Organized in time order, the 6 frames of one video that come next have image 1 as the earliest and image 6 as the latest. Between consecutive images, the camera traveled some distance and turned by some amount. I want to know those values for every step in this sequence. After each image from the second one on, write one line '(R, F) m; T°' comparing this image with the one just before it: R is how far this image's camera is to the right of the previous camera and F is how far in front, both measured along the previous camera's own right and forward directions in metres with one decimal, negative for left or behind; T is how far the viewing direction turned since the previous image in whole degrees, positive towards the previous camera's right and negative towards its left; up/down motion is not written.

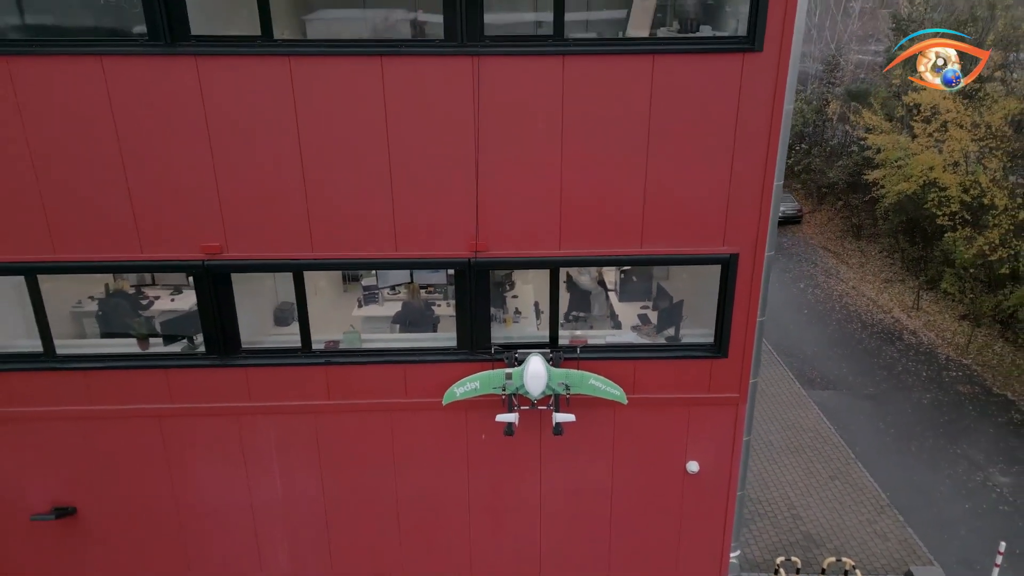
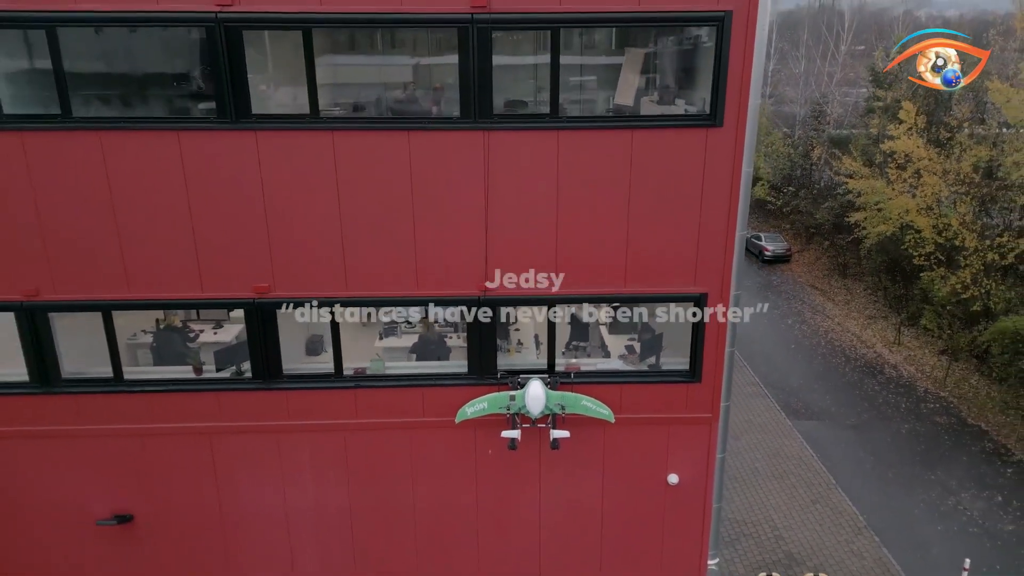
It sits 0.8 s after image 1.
(0.0, -1.0) m; 0°
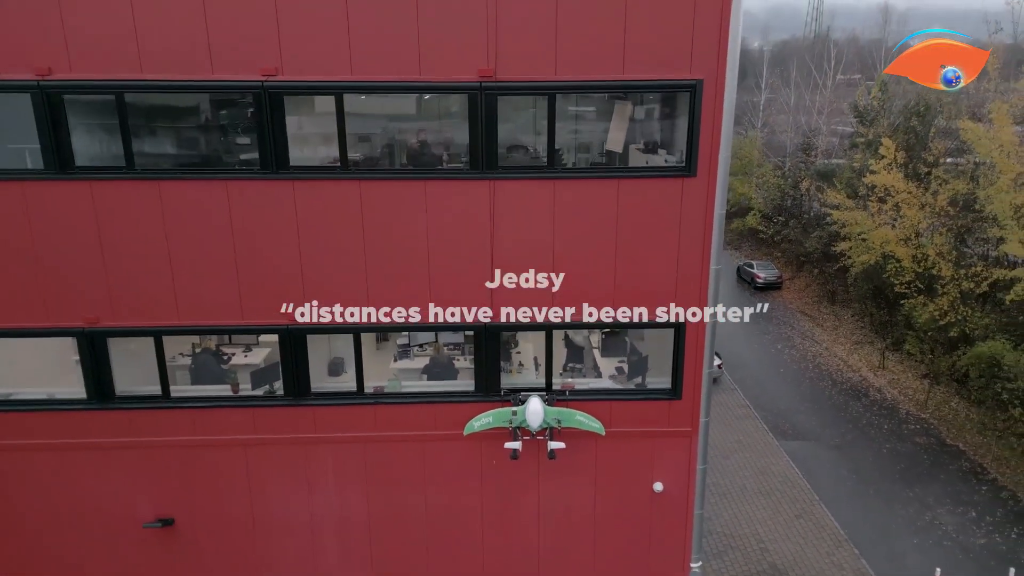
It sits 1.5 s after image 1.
(0.0, -0.9) m; 0°
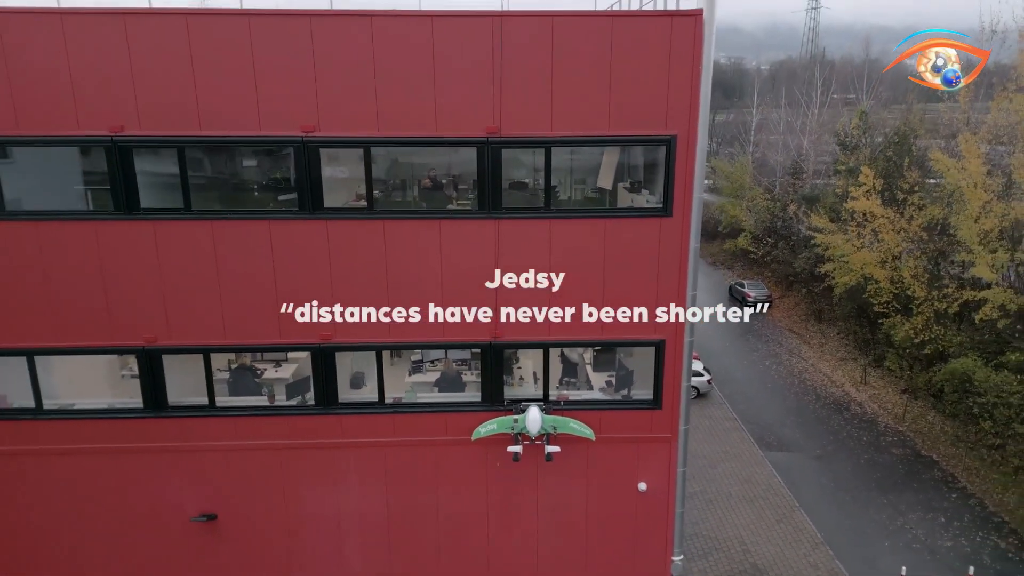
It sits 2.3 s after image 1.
(0.0, -1.1) m; 0°
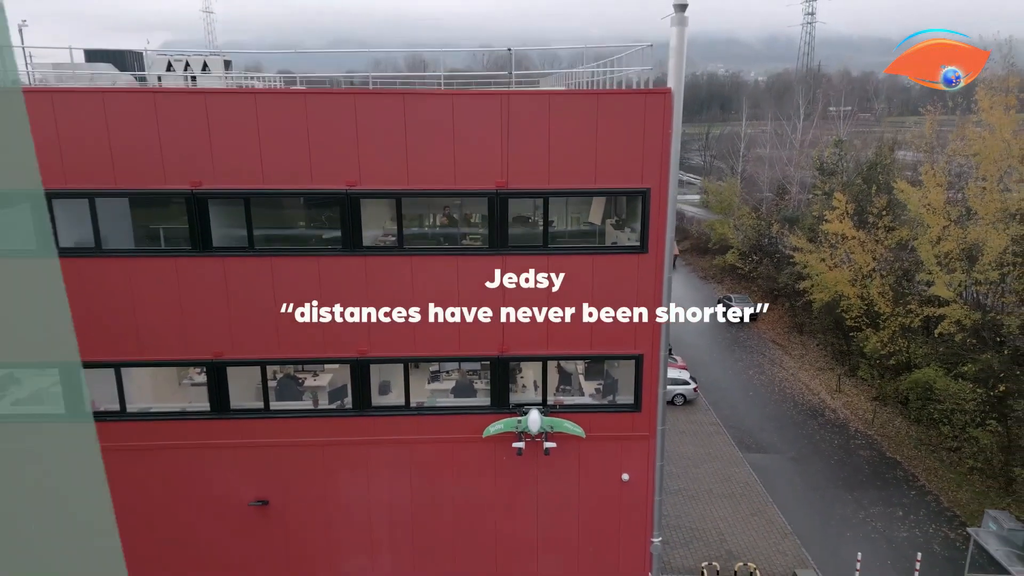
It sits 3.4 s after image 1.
(-0.1, -1.7) m; 0°
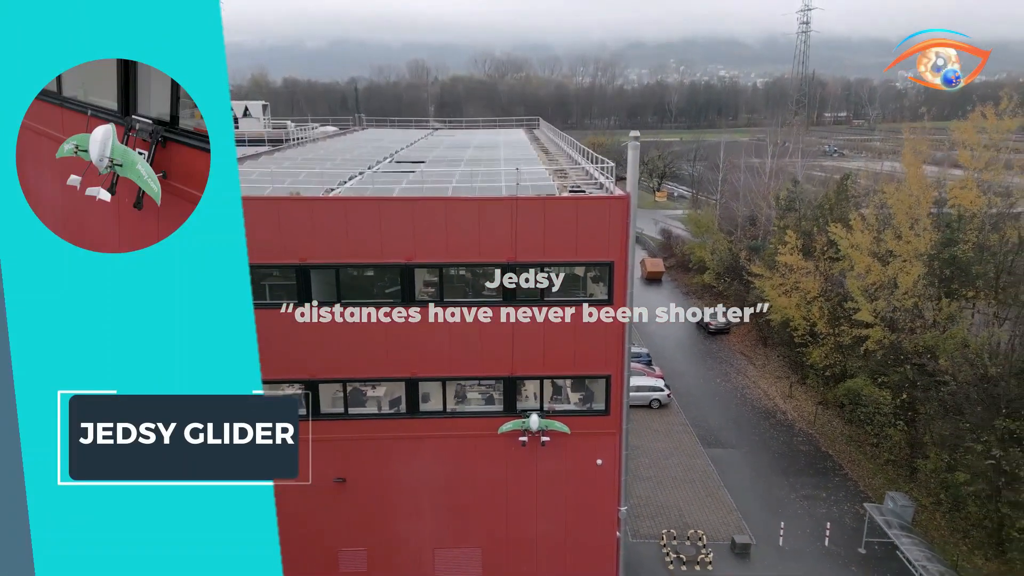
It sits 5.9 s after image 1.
(-0.2, -4.2) m; 0°
